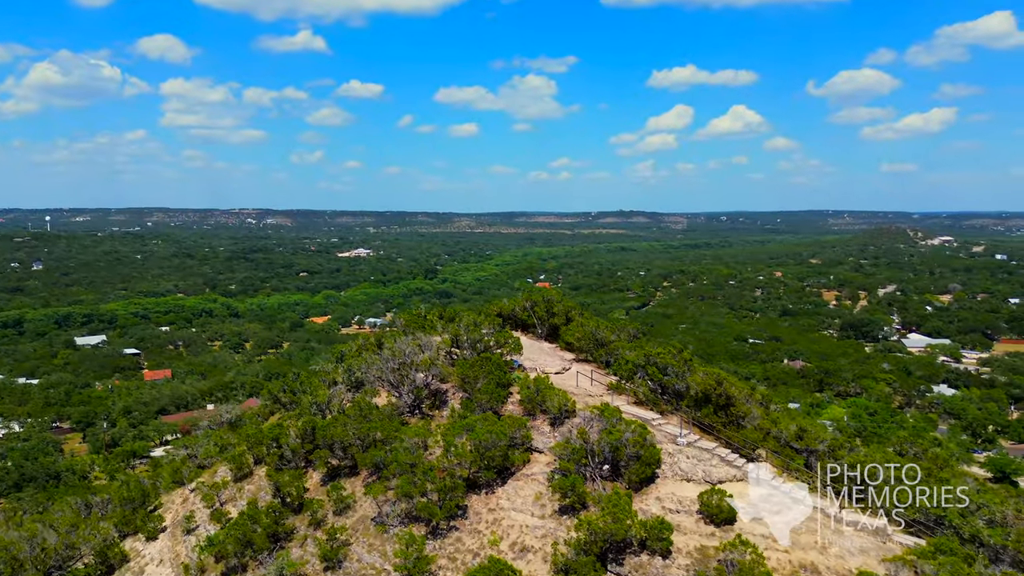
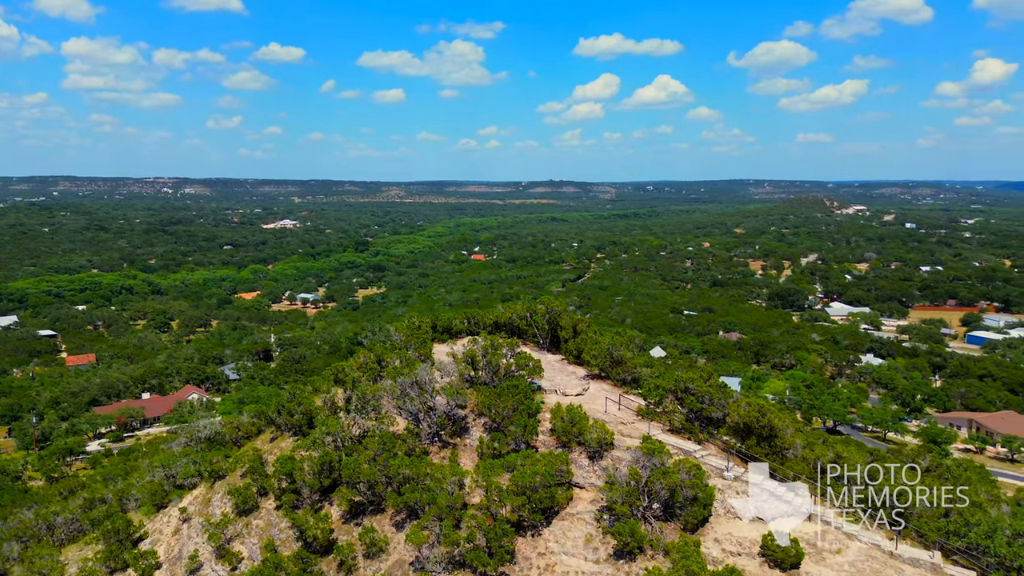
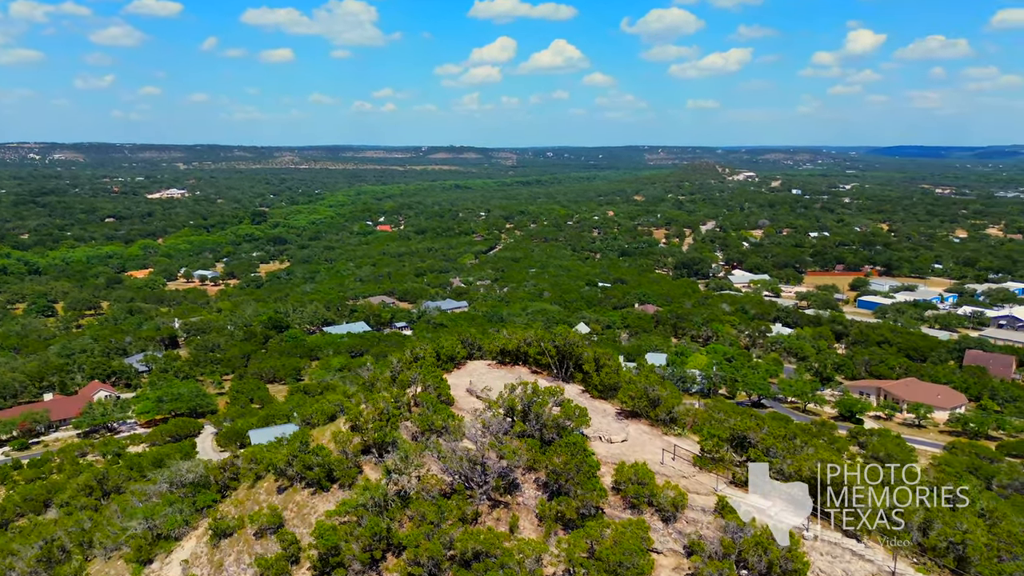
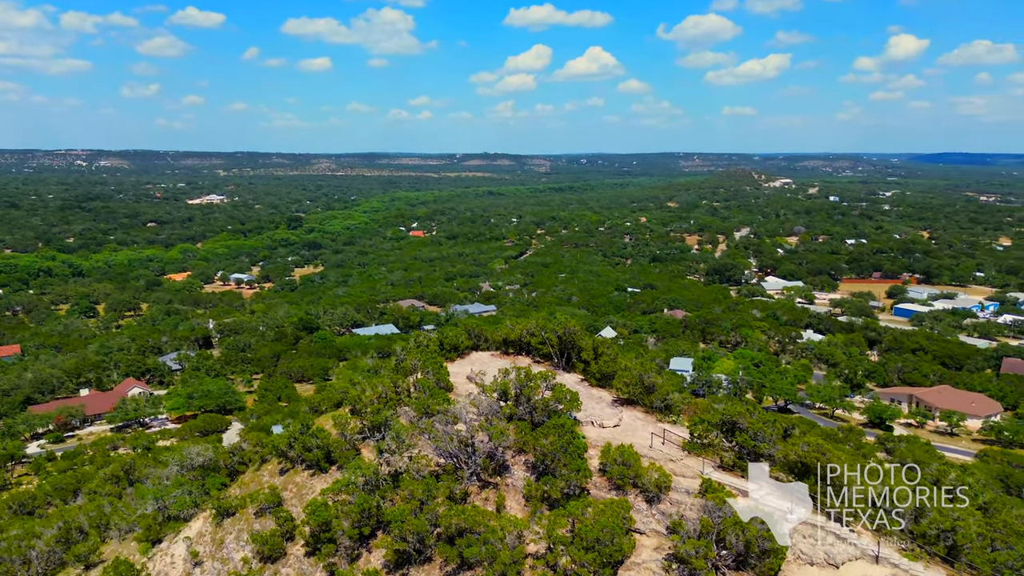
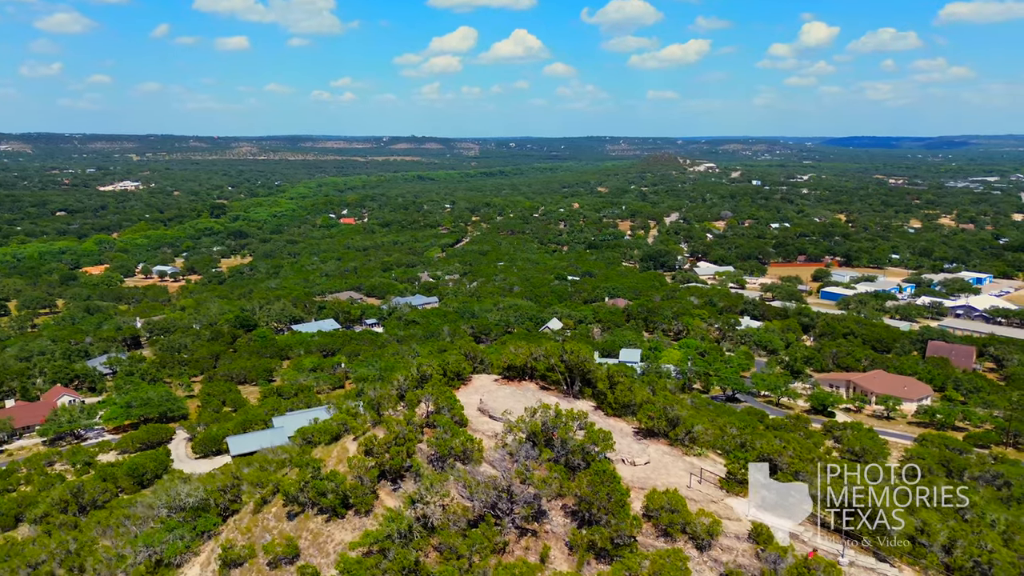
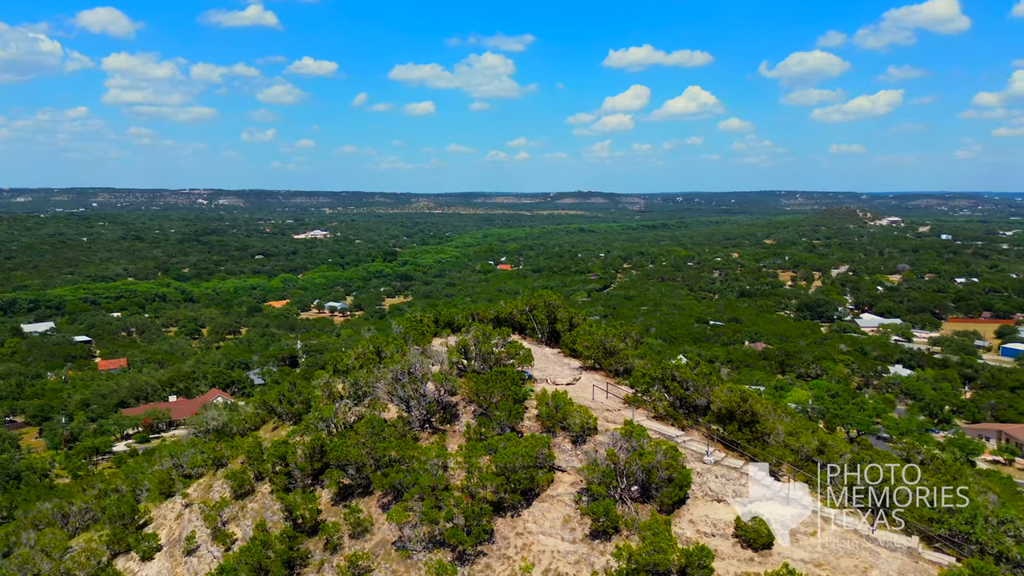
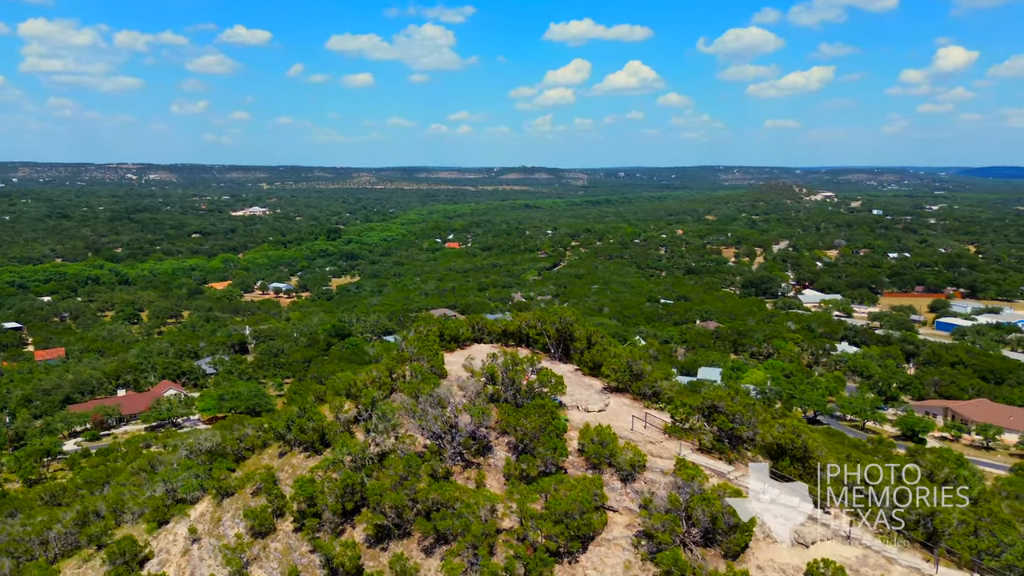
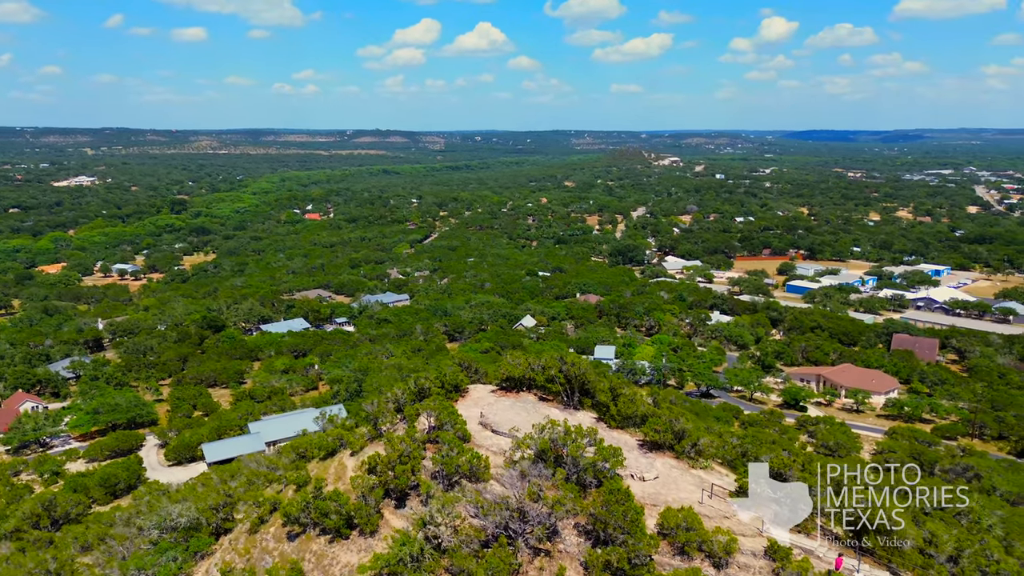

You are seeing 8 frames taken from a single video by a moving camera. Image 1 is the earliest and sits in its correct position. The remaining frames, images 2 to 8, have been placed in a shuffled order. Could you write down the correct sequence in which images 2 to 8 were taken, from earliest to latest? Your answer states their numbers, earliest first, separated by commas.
6, 2, 7, 4, 3, 5, 8
